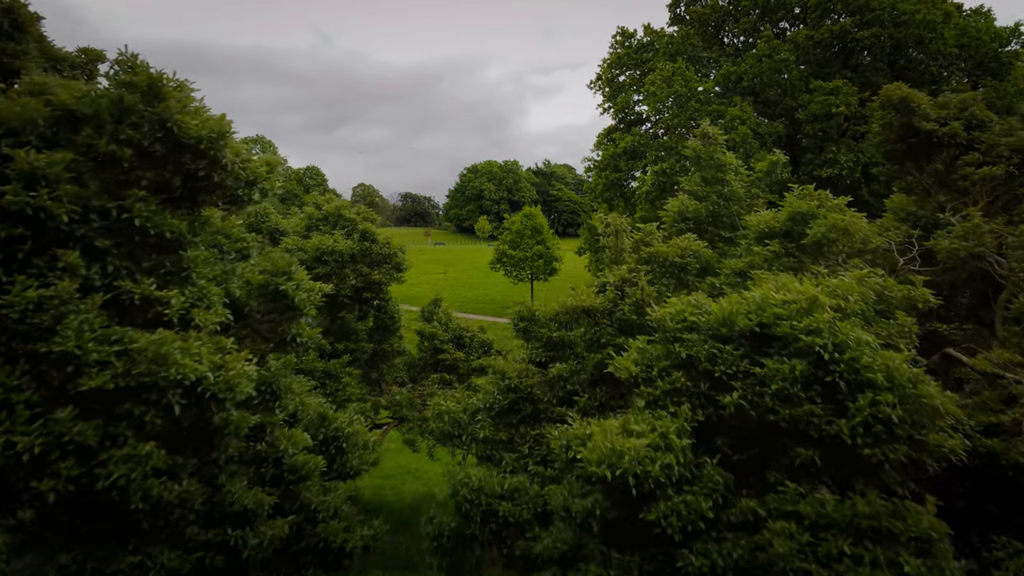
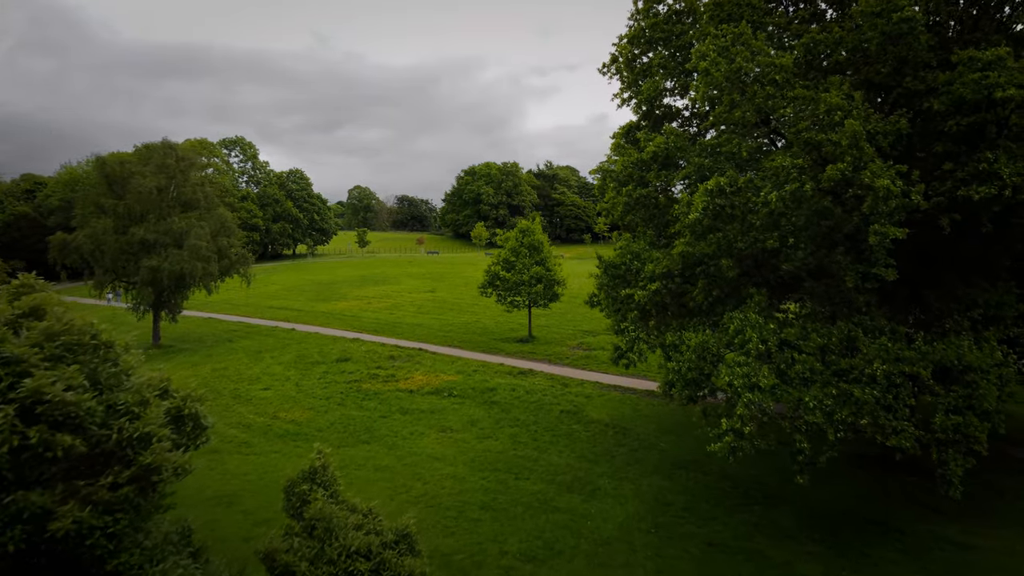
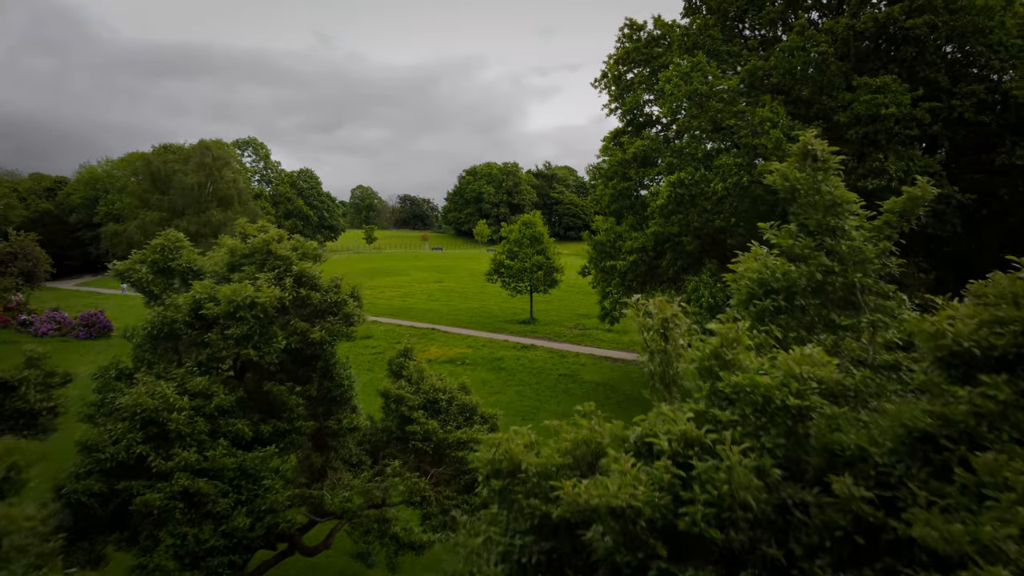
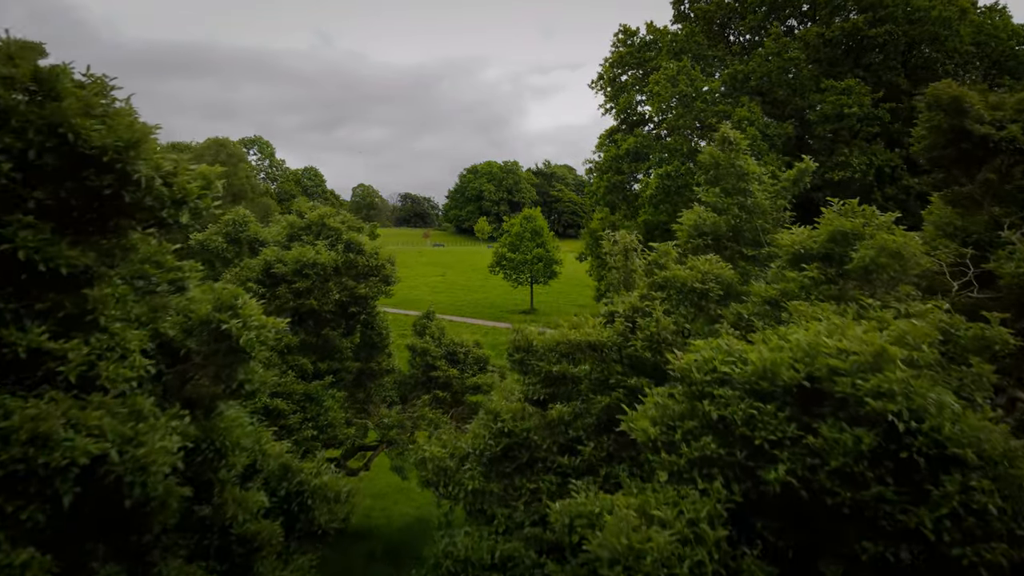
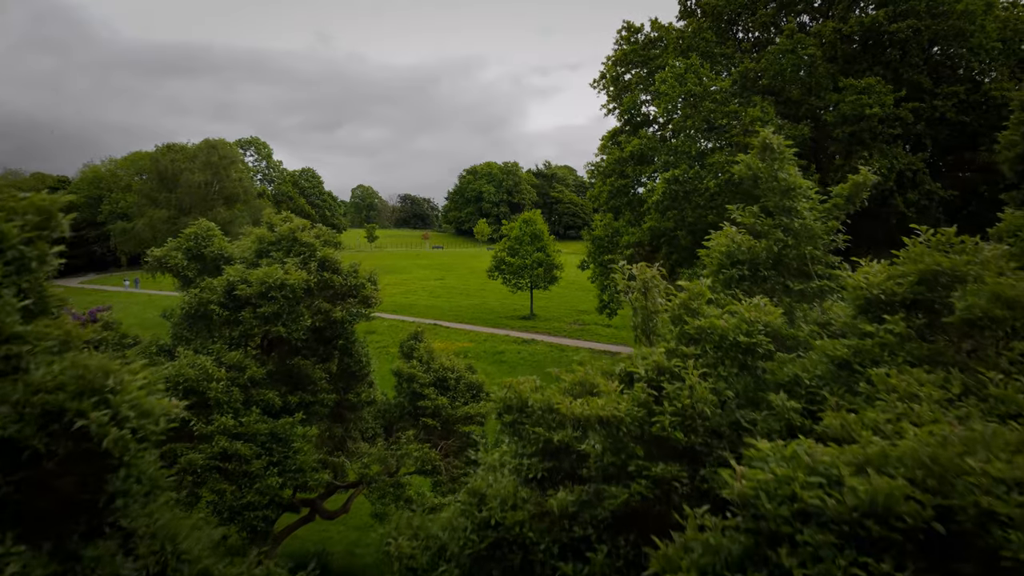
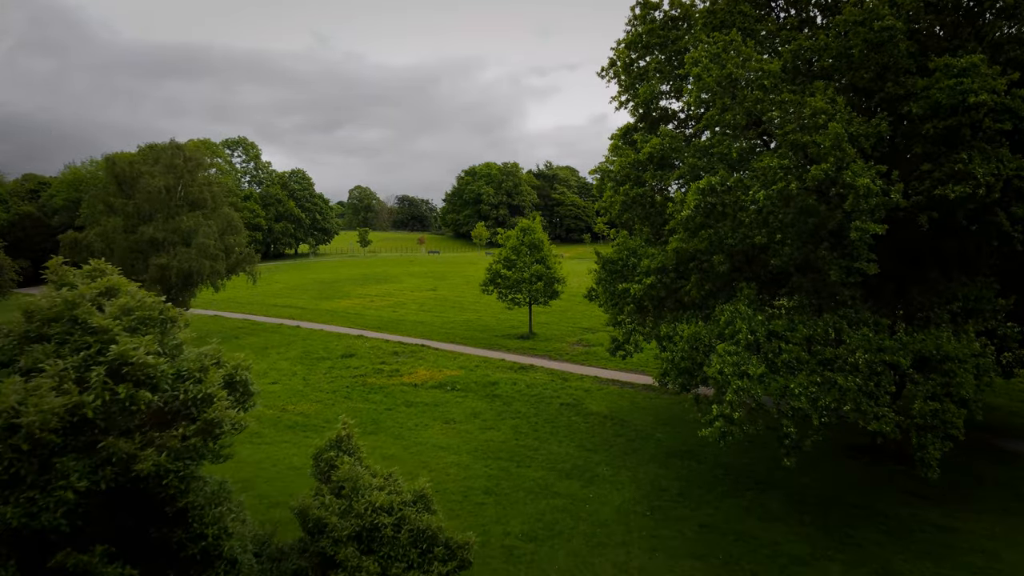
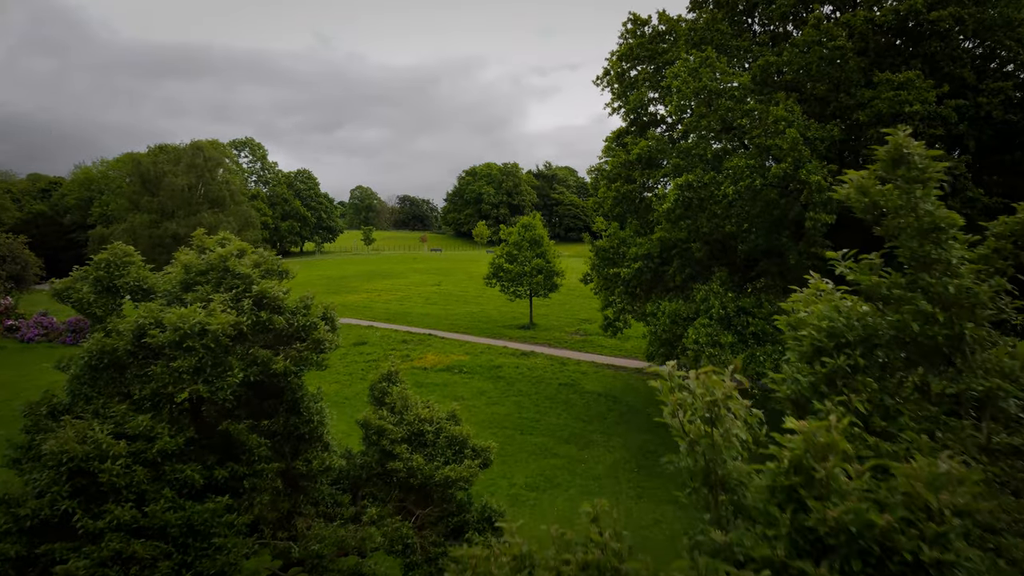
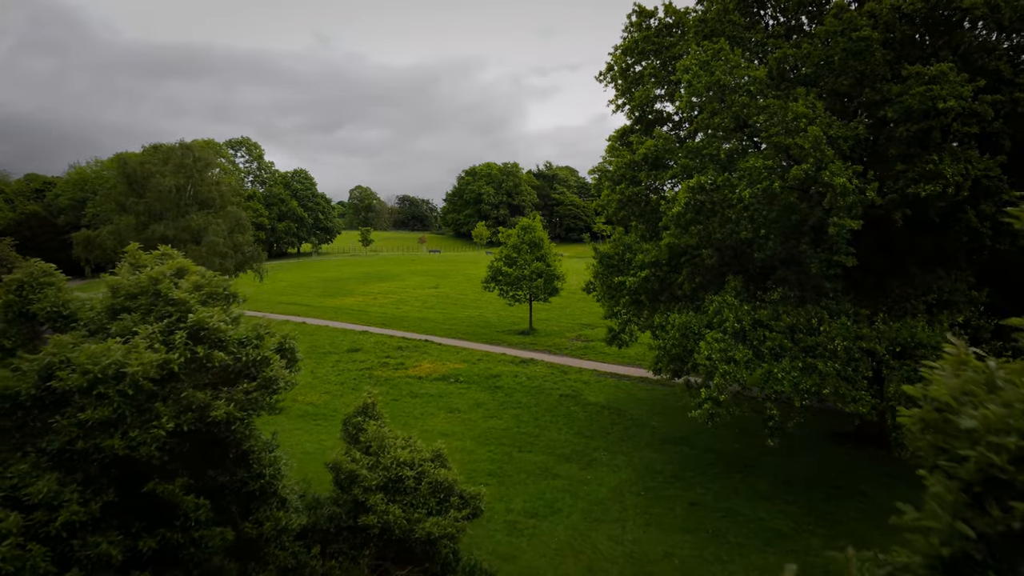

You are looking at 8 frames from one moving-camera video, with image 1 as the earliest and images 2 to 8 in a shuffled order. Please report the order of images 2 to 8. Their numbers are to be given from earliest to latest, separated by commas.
4, 5, 3, 7, 8, 6, 2
